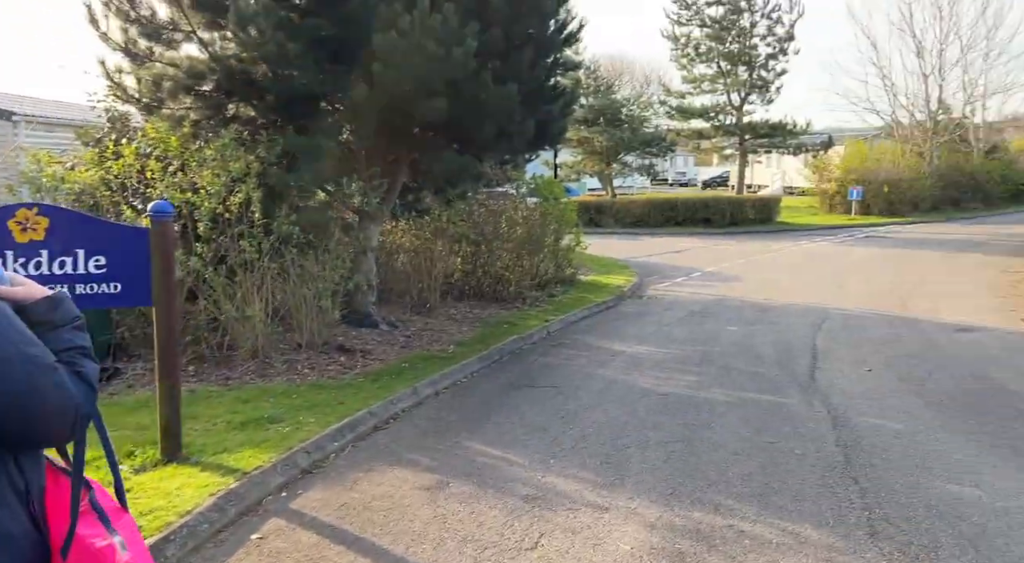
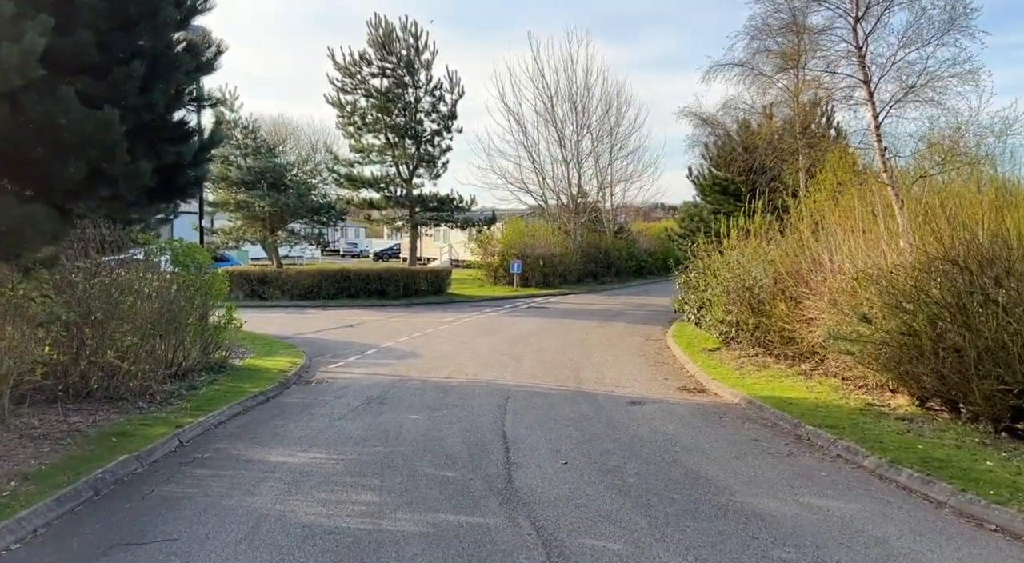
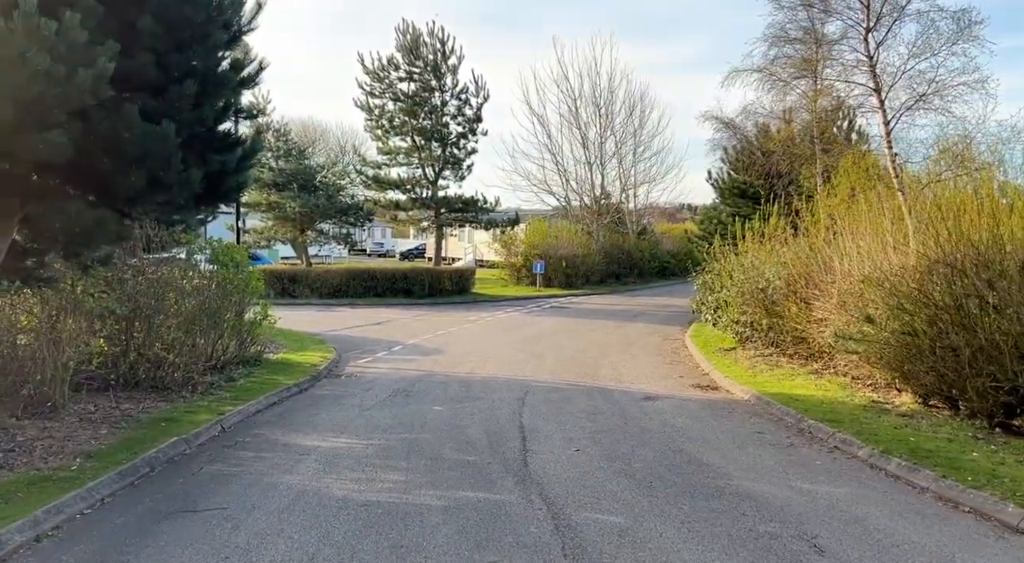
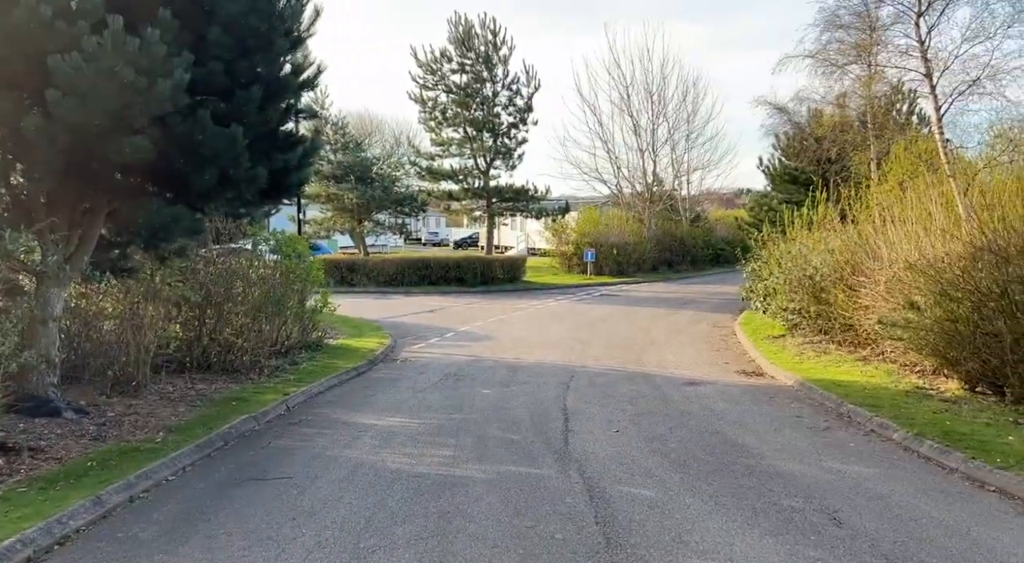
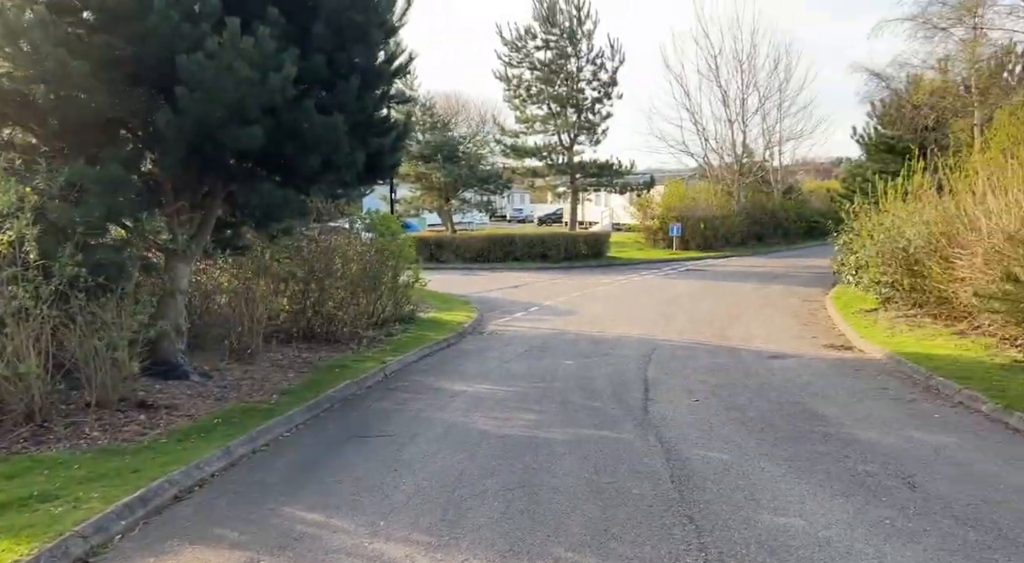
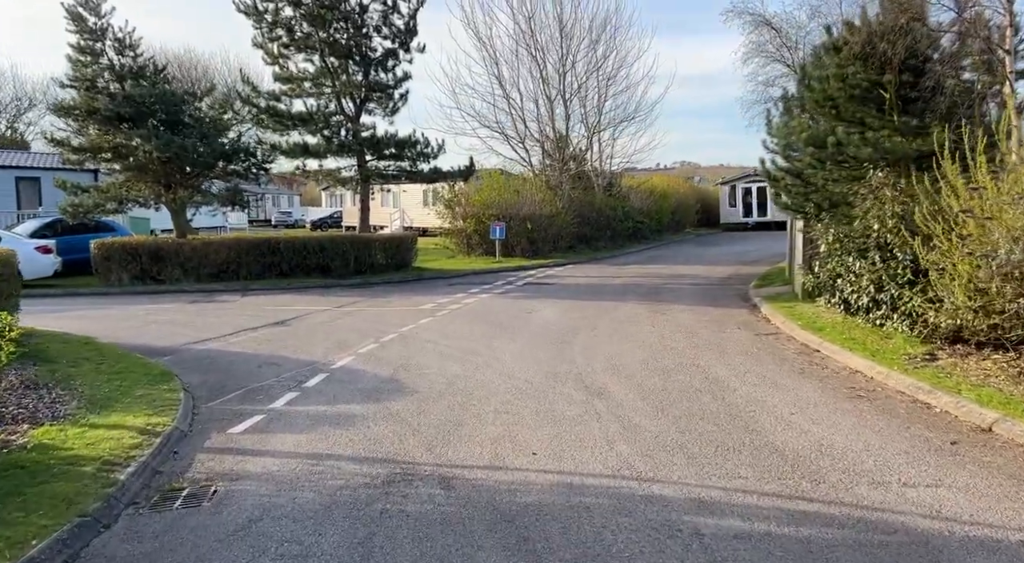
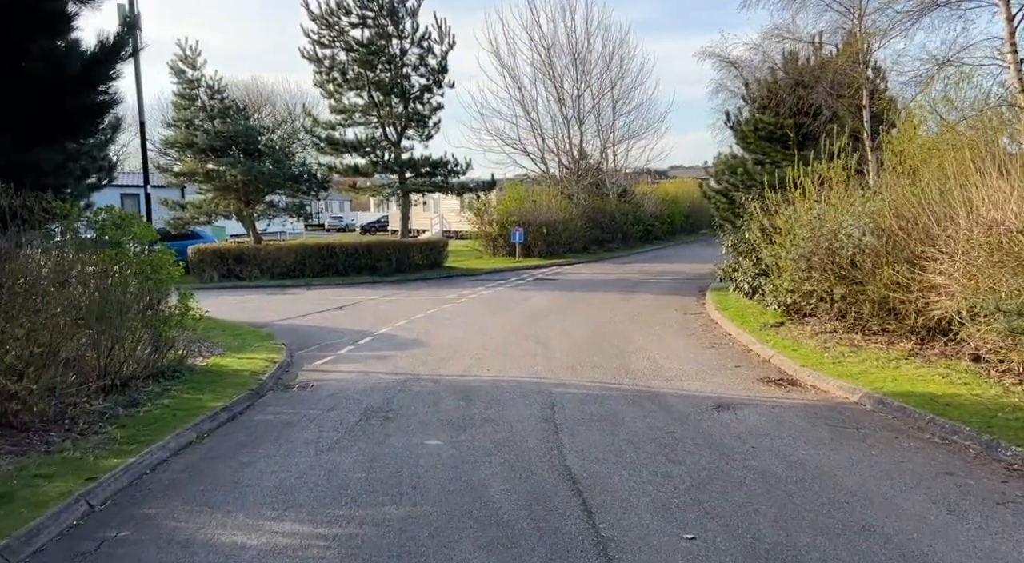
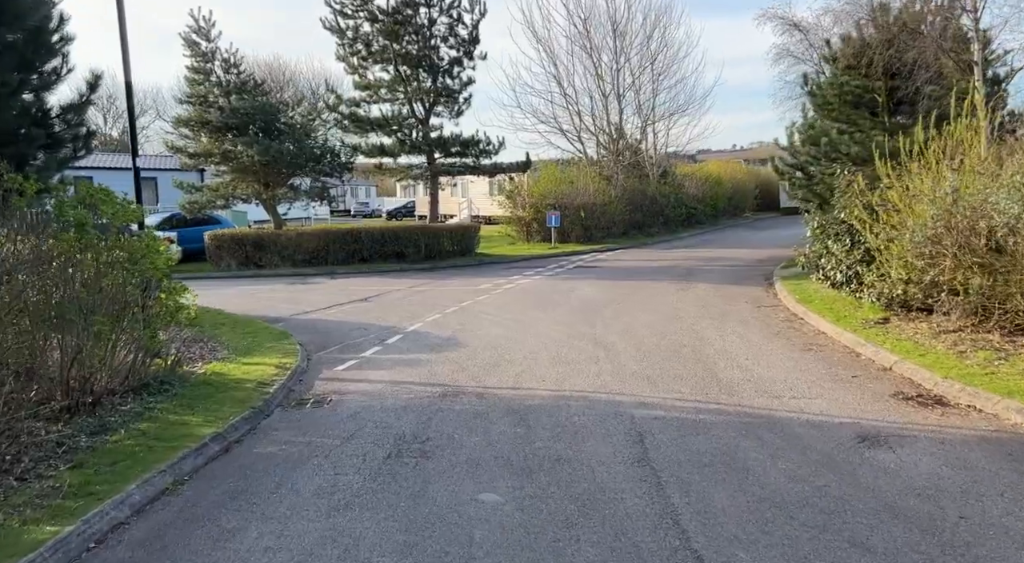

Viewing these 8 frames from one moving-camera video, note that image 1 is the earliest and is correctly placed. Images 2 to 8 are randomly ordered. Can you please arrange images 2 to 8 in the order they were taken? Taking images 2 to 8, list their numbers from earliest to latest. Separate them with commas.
5, 4, 3, 2, 7, 8, 6
